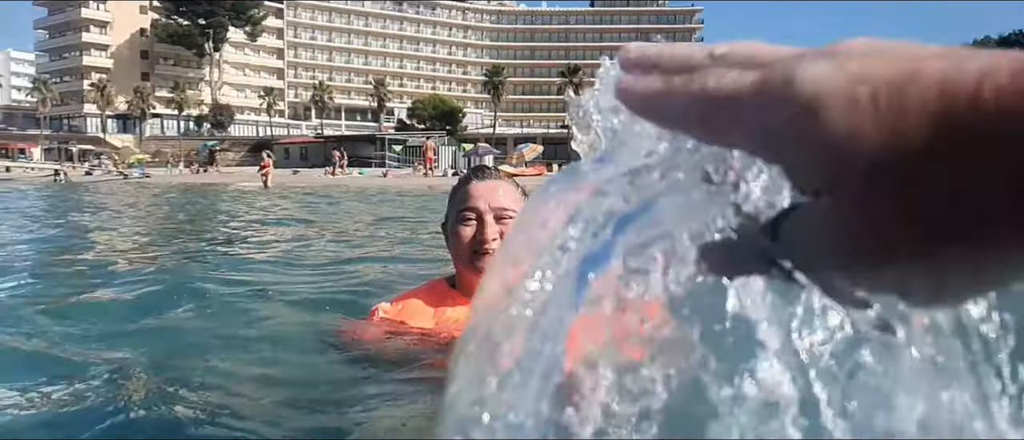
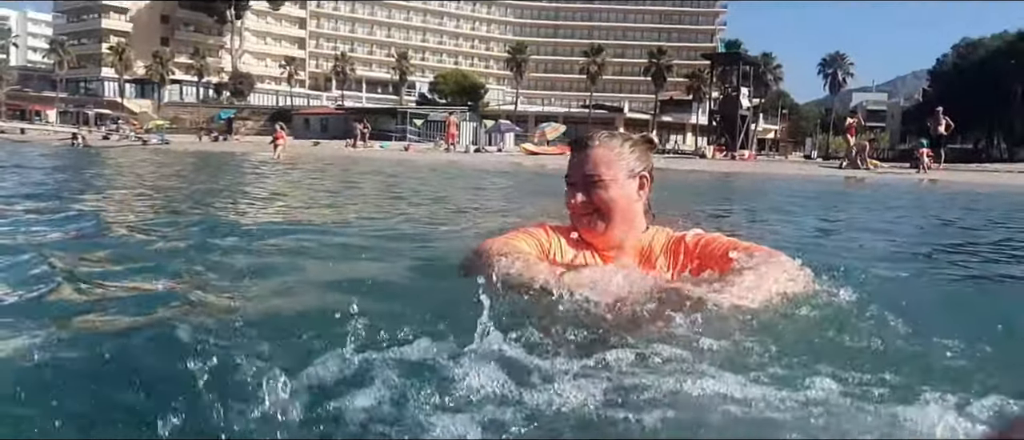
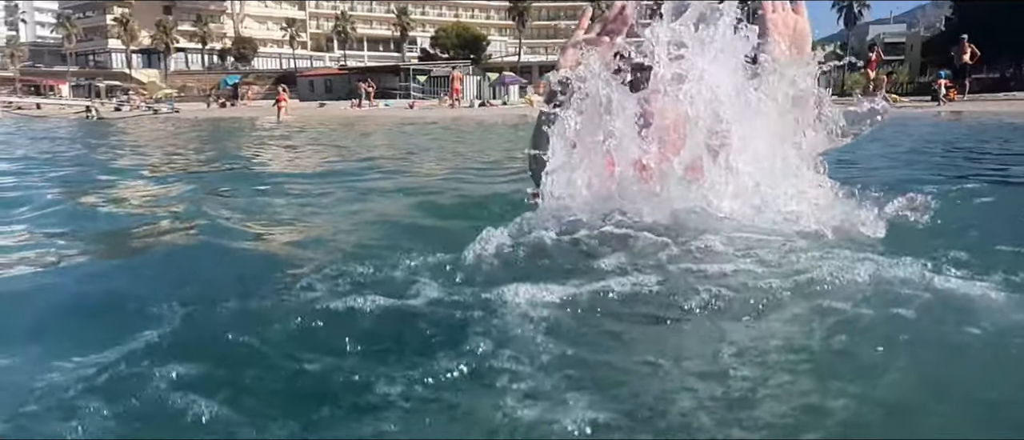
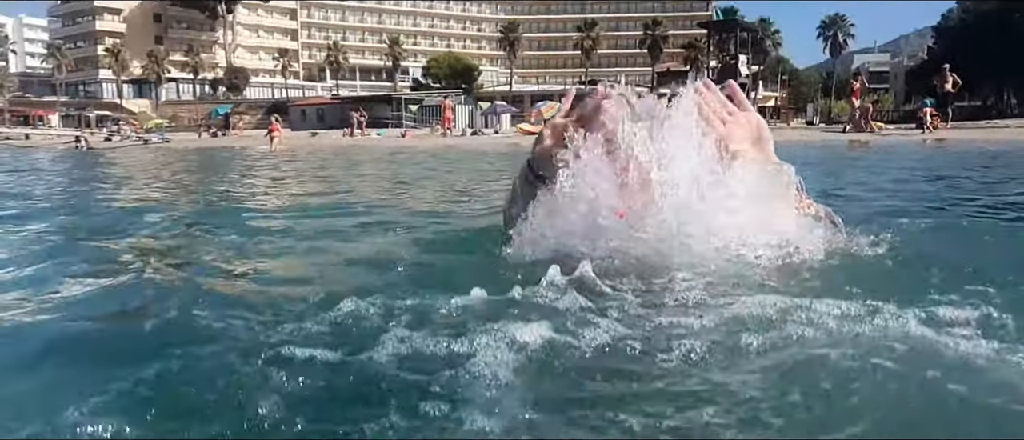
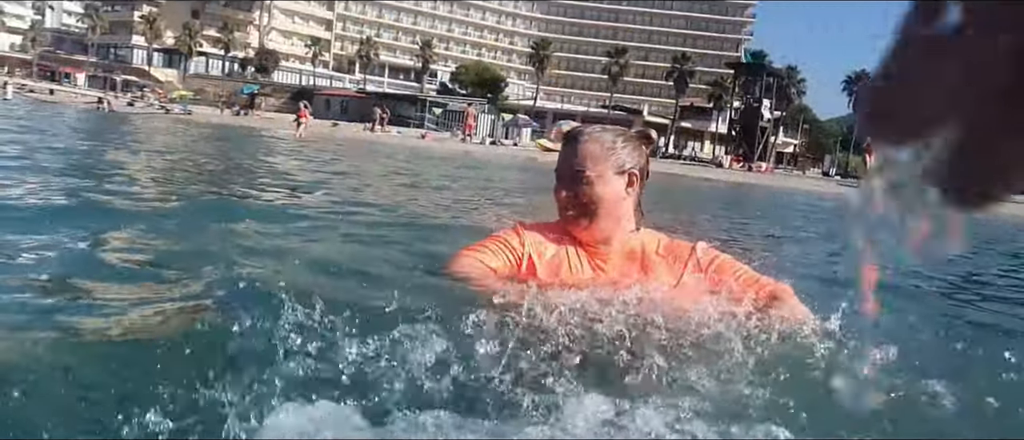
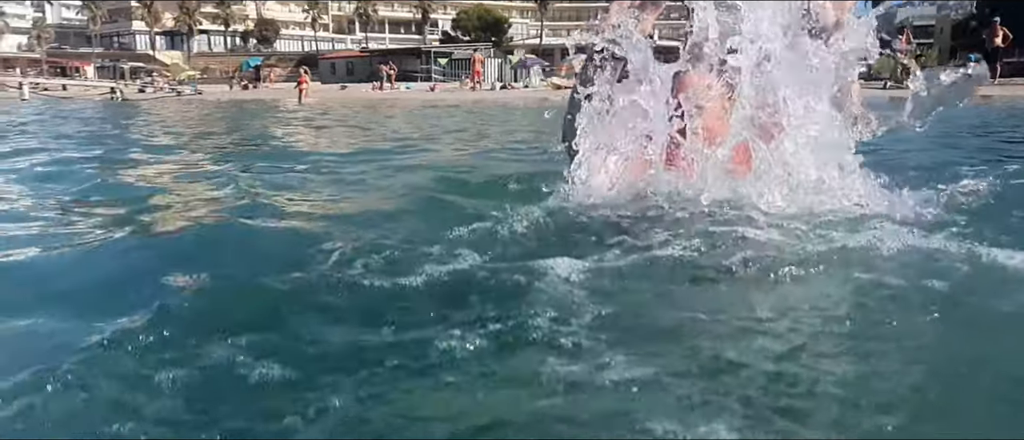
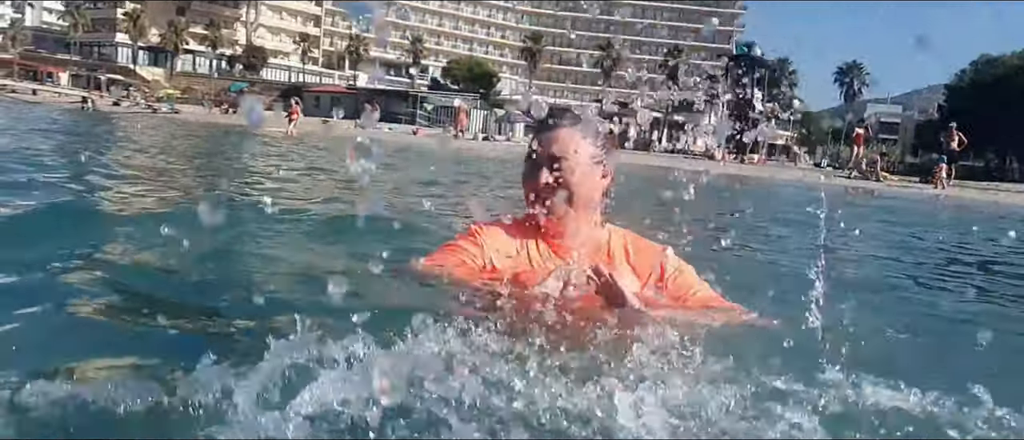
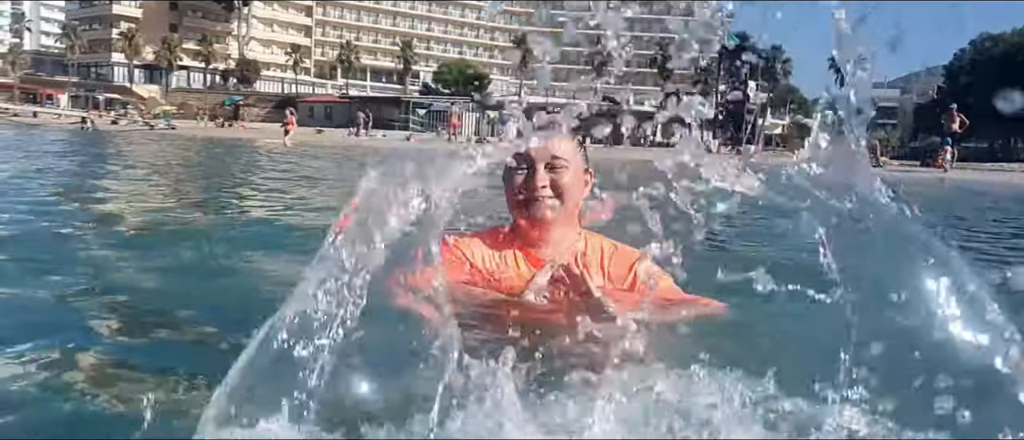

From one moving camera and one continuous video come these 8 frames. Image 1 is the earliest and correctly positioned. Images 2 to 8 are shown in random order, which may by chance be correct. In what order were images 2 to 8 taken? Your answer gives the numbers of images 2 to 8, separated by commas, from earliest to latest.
8, 7, 5, 2, 4, 3, 6
